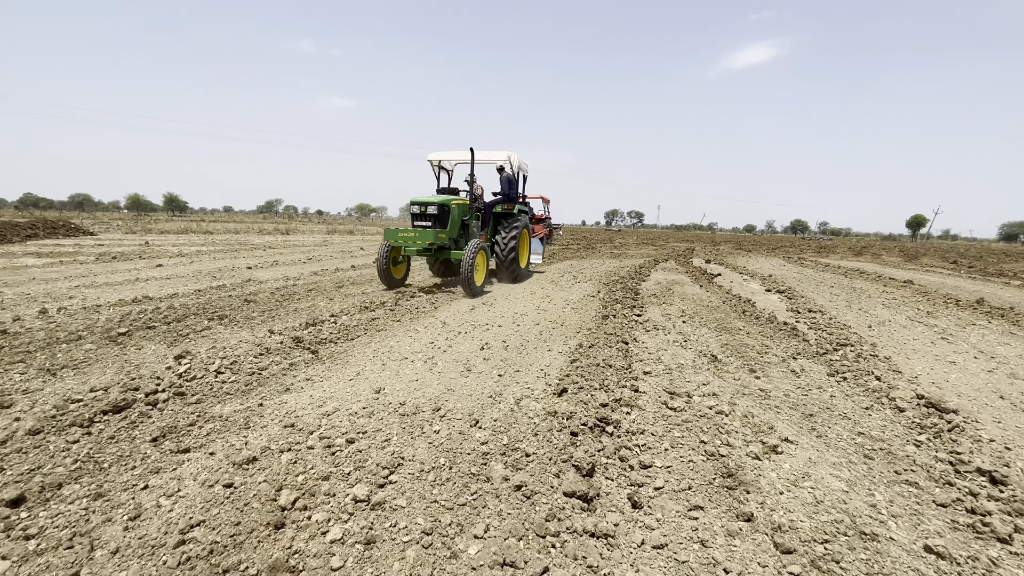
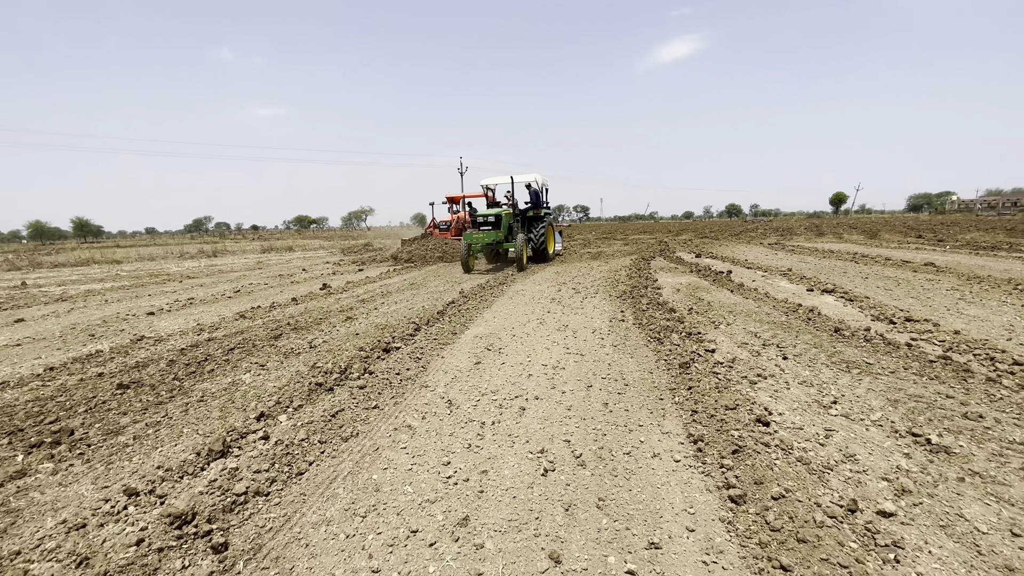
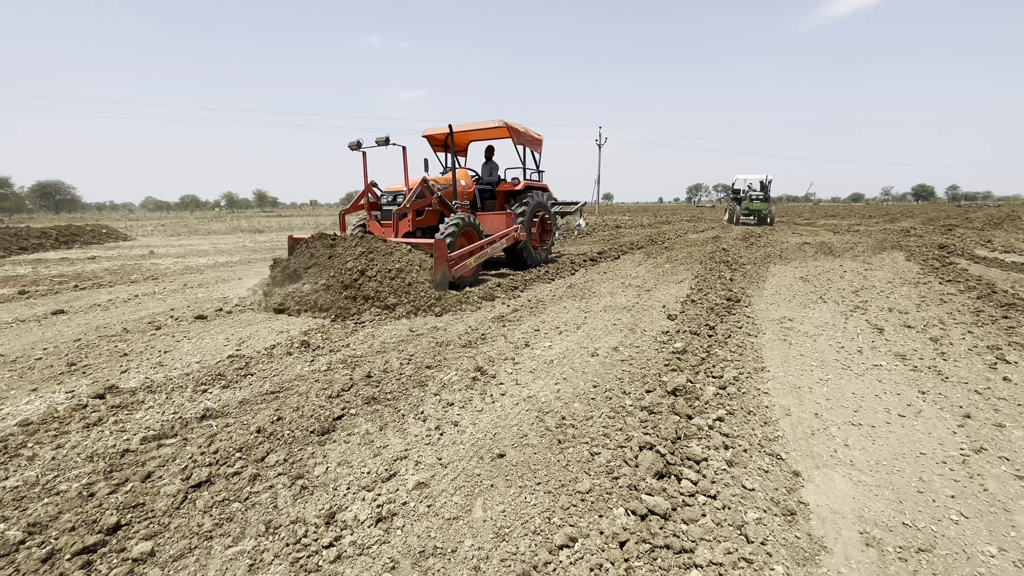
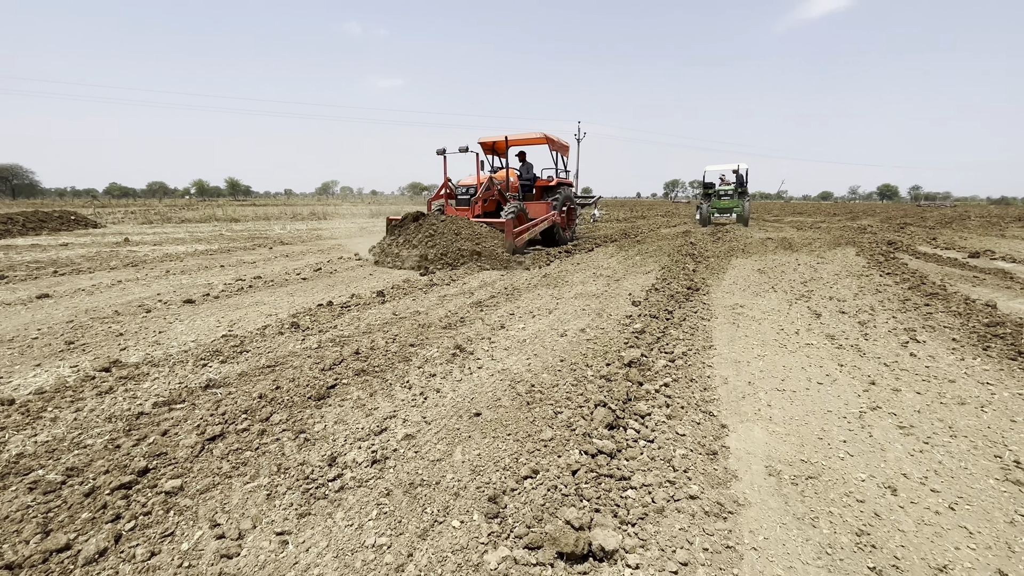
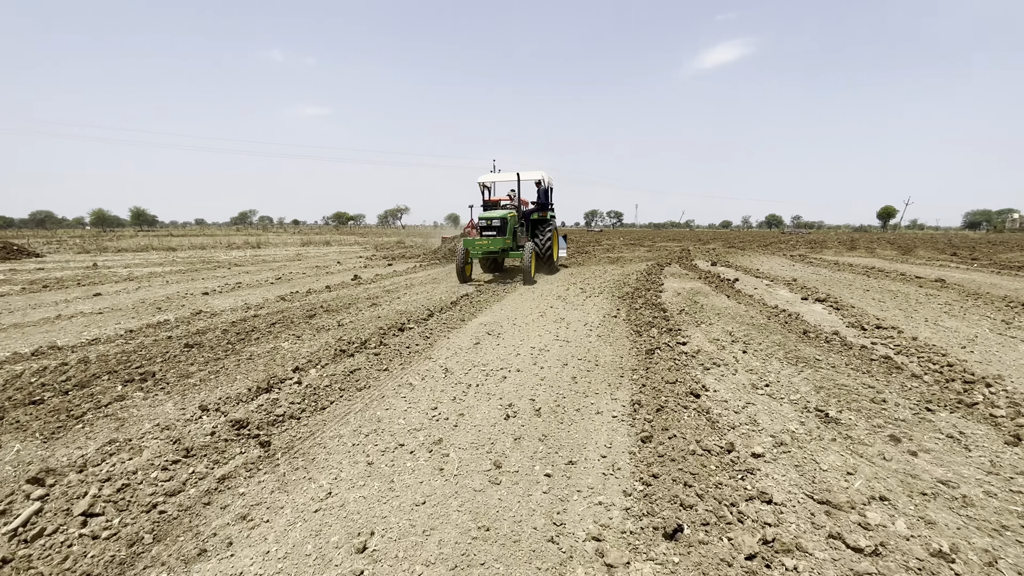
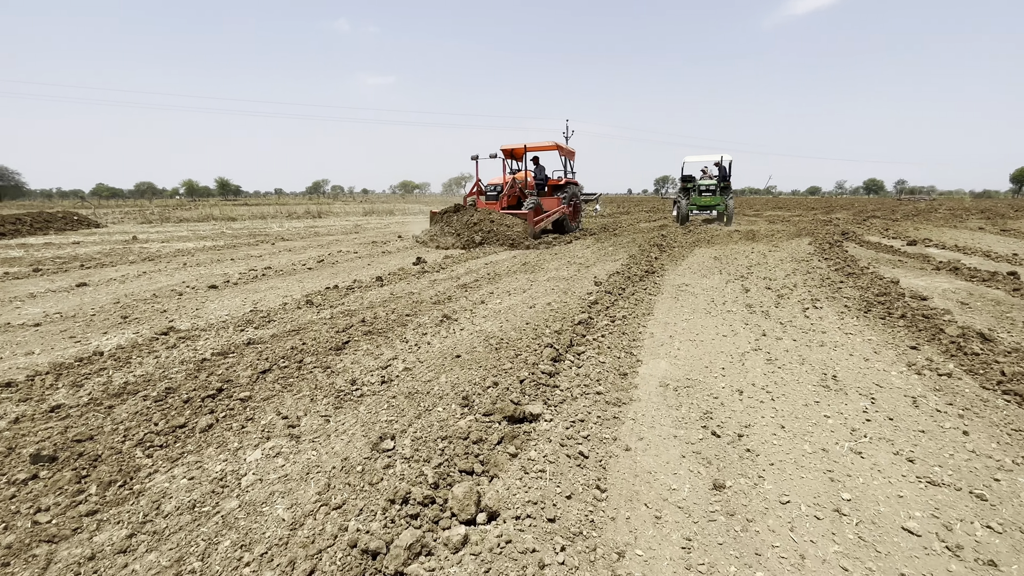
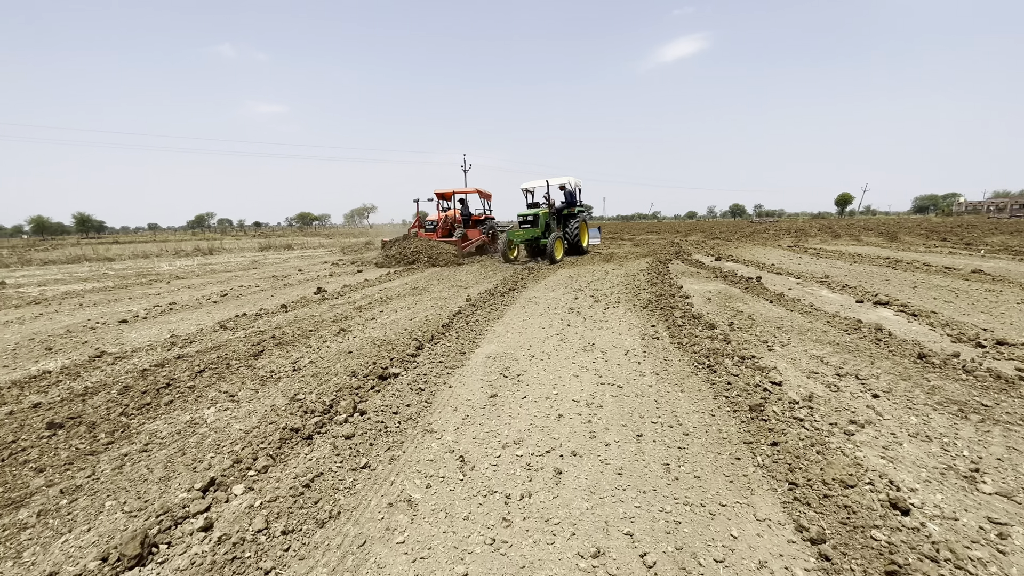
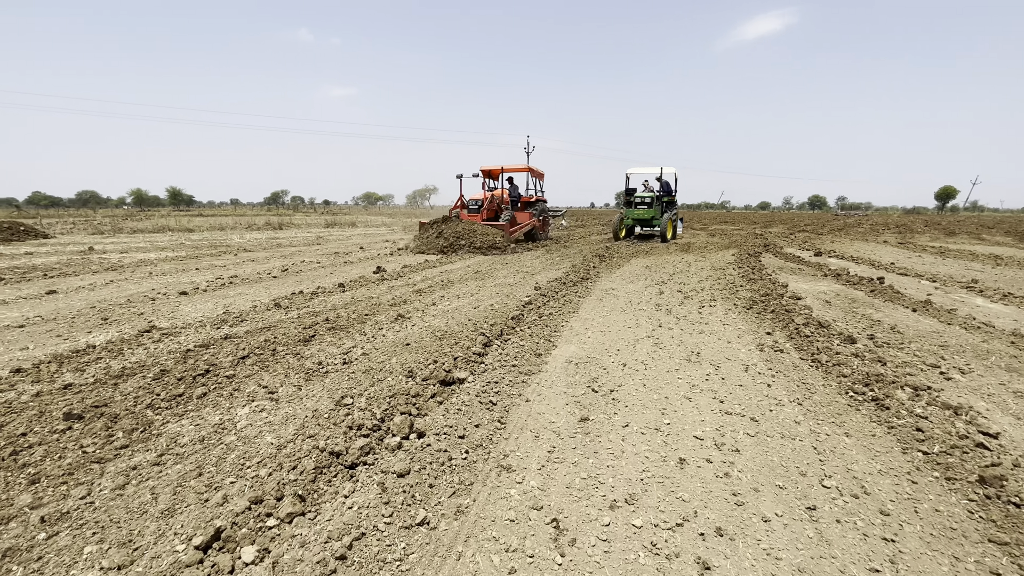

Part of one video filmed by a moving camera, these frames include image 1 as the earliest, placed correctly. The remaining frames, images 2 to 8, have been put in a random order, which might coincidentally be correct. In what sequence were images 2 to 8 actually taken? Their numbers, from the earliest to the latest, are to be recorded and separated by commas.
5, 2, 7, 8, 6, 4, 3
